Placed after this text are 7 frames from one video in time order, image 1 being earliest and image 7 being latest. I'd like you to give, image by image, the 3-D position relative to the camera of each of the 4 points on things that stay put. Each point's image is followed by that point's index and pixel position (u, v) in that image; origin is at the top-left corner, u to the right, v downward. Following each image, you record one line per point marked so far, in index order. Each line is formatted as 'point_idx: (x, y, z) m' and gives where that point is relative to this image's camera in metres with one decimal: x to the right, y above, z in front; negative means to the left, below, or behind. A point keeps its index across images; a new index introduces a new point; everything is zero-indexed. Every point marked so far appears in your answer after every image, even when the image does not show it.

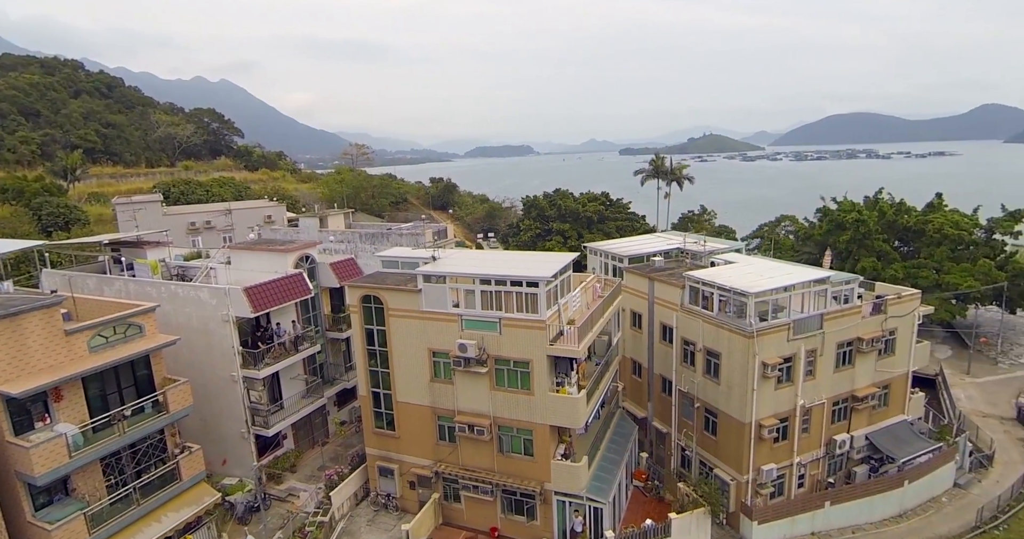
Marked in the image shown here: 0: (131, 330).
0: (-8.8, -1.4, +13.5) m
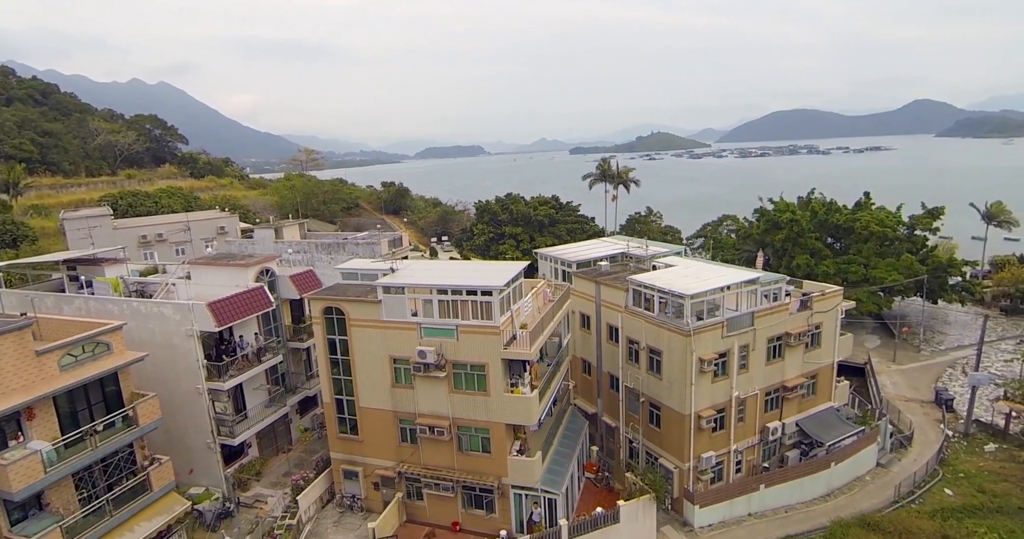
0: (-9.9, -1.9, +13.8) m
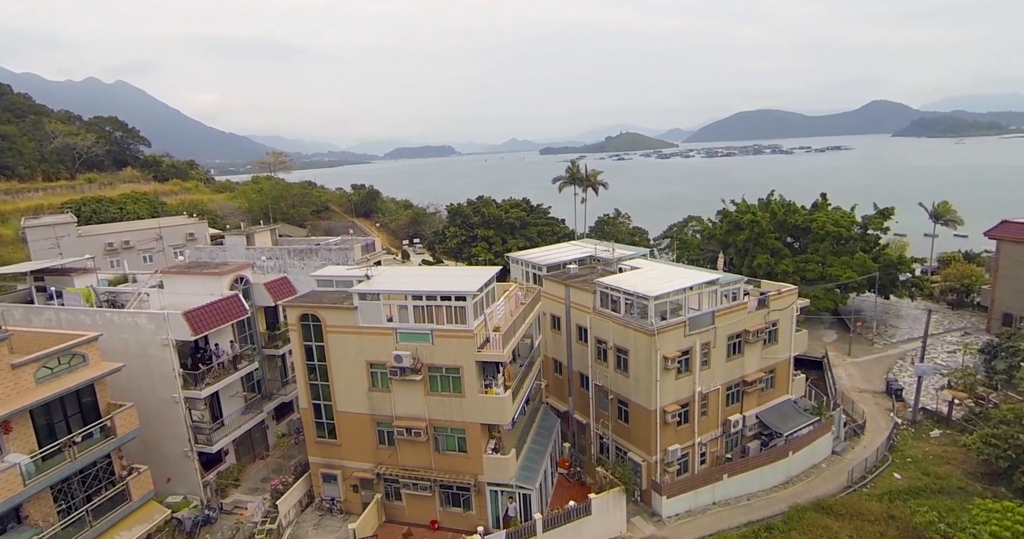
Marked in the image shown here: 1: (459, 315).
0: (-10.5, -2.2, +13.9) m
1: (-1.4, -1.2, +15.7) m
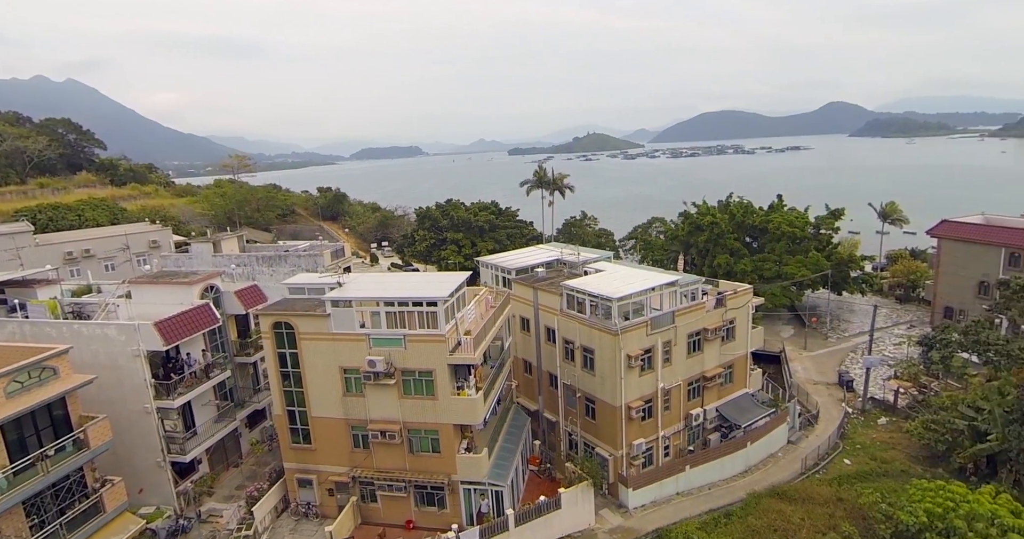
0: (-11.2, -2.5, +14.0) m
1: (-2.3, -1.4, +16.2) m
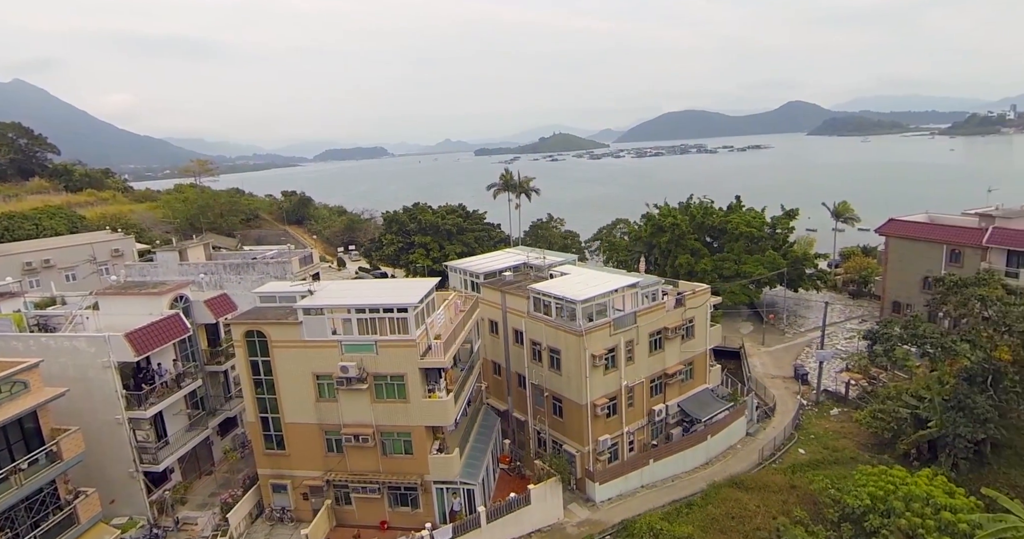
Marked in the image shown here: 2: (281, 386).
0: (-12.0, -2.9, +14.0) m
1: (-3.2, -1.6, +16.7) m
2: (-6.9, -3.5, +17.4) m
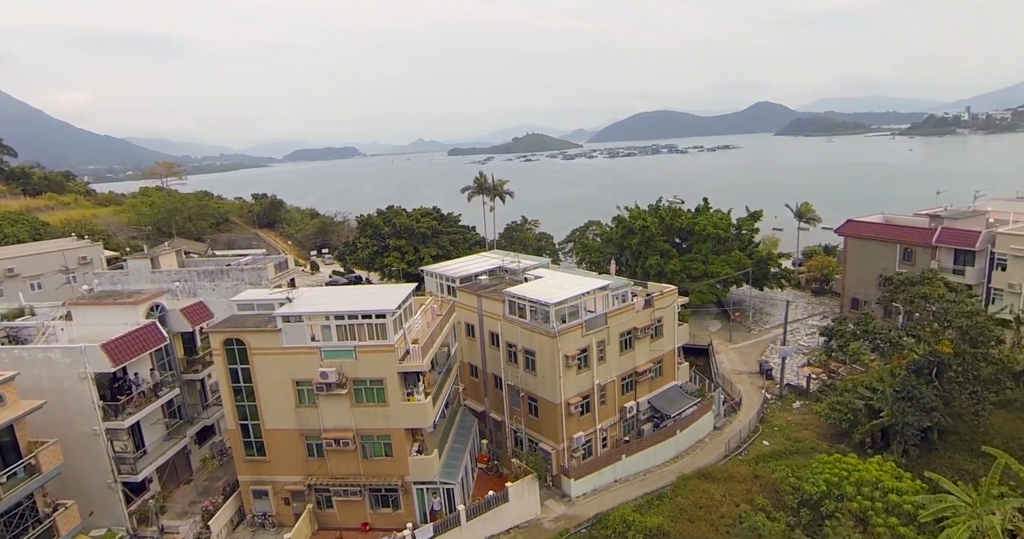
0: (-12.6, -3.2, +14.0) m
1: (-3.9, -1.8, +17.1) m
2: (-7.7, -3.7, +17.6) m
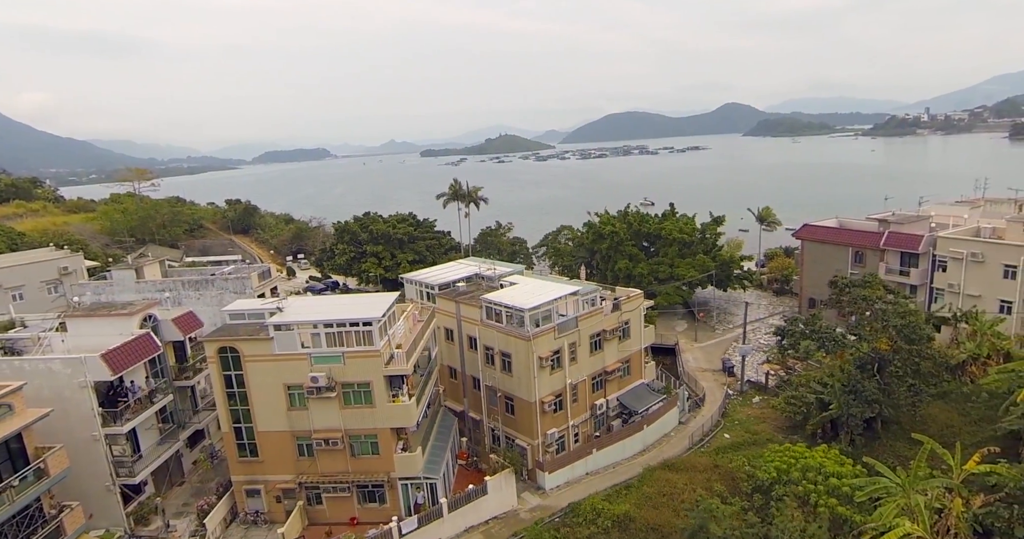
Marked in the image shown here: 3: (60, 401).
0: (-13.1, -3.6, +14.9) m
1: (-4.6, -2.2, +18.3) m
2: (-8.4, -4.1, +18.7) m
3: (-13.9, -4.0, +17.8) m
